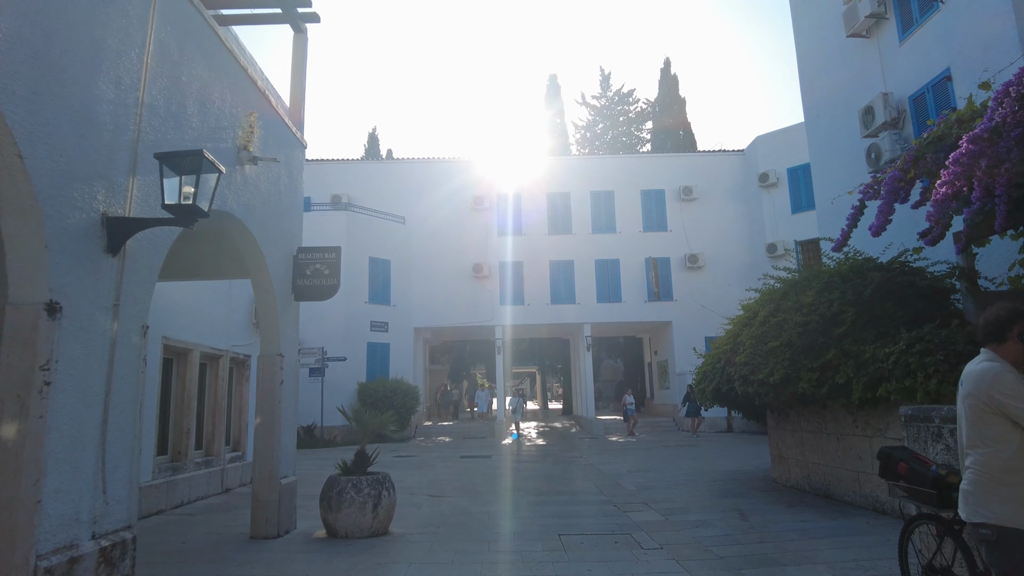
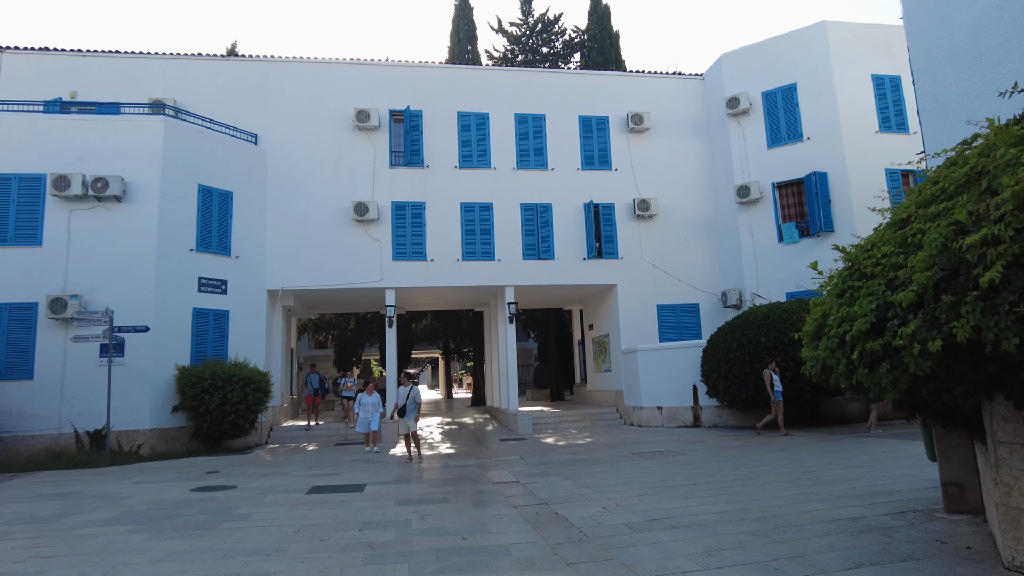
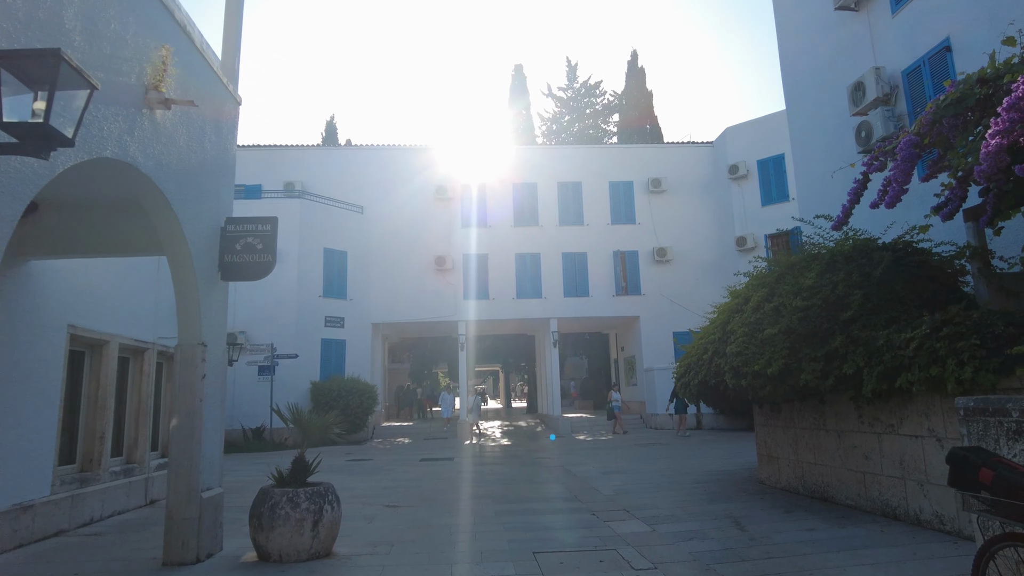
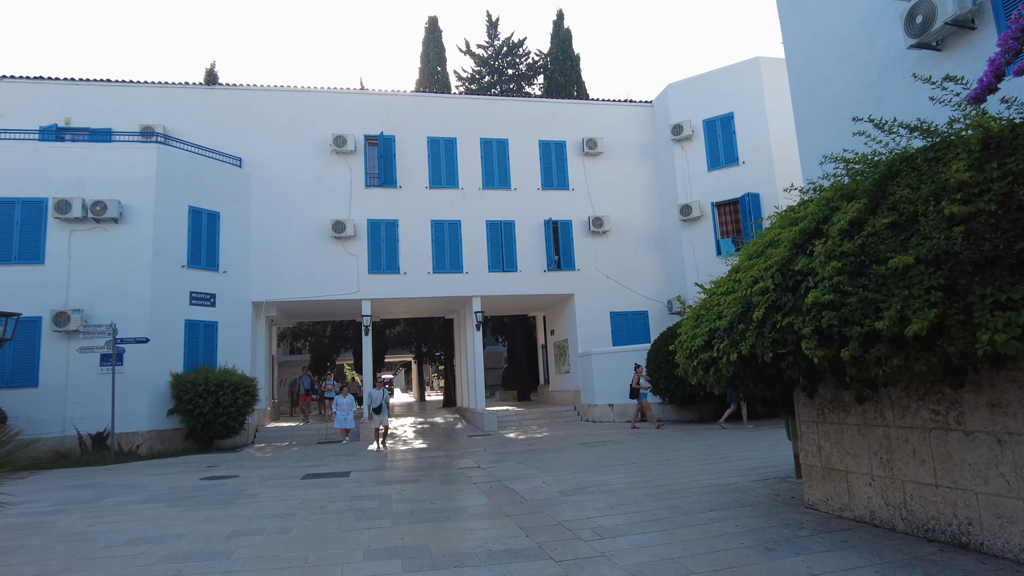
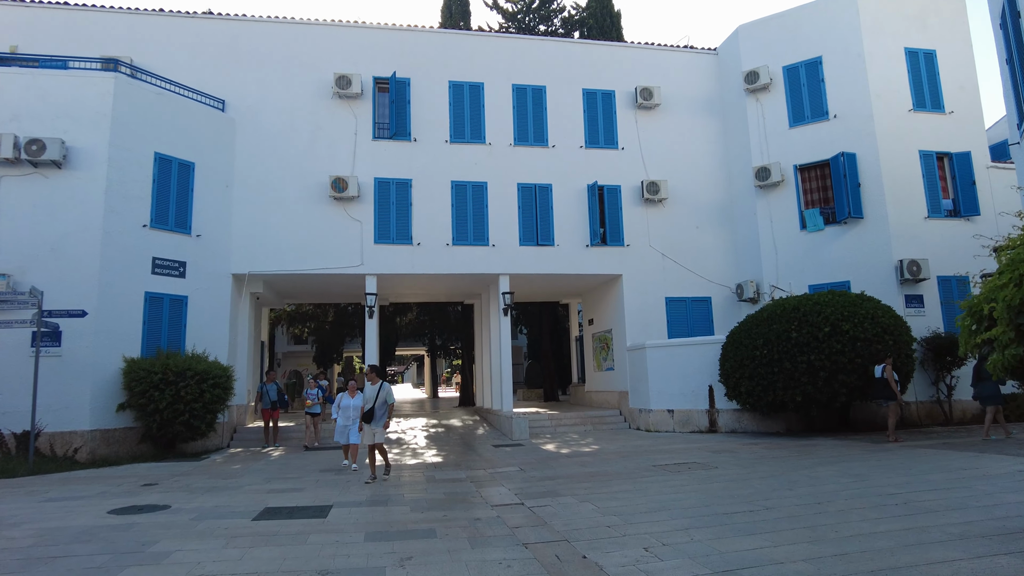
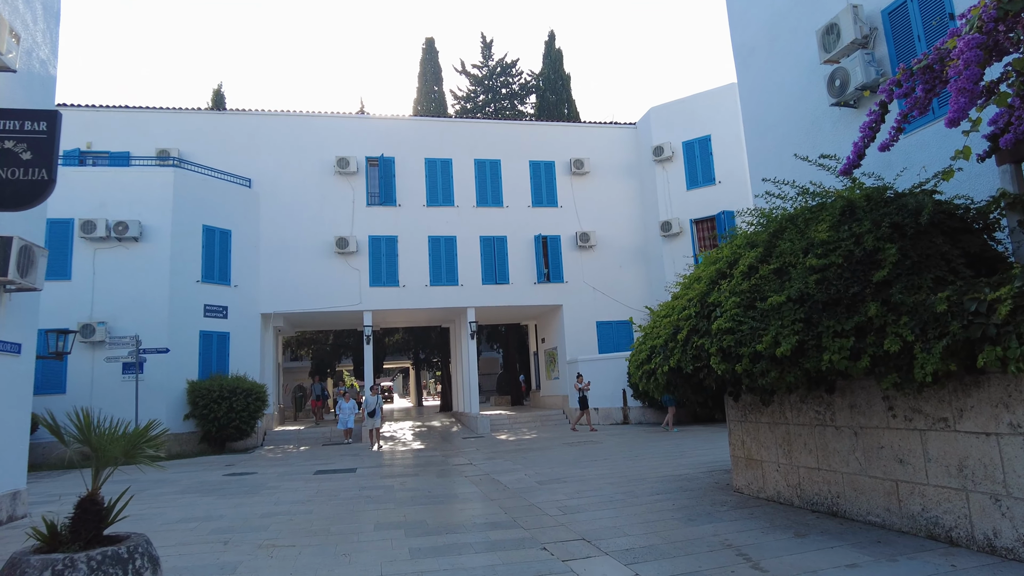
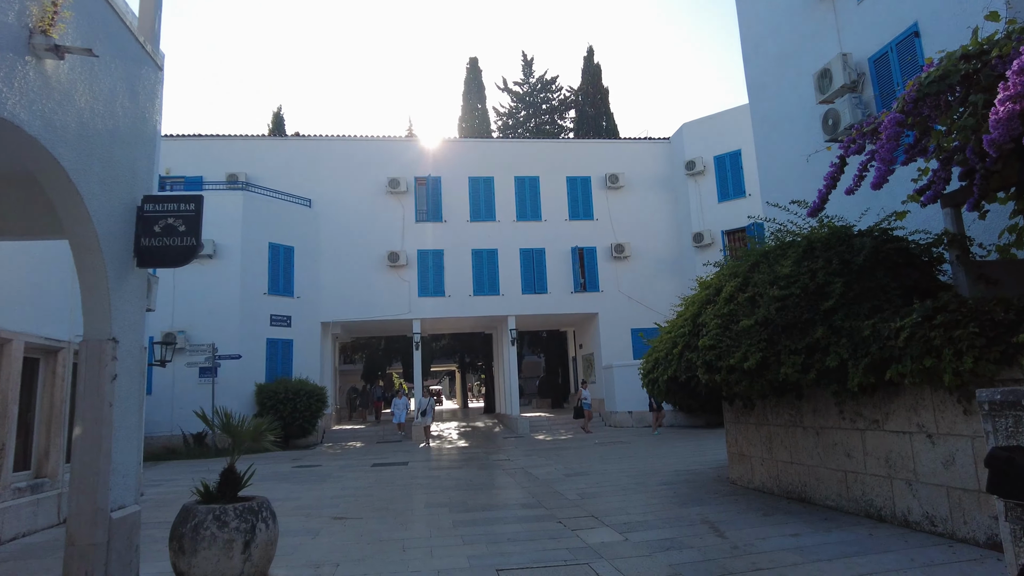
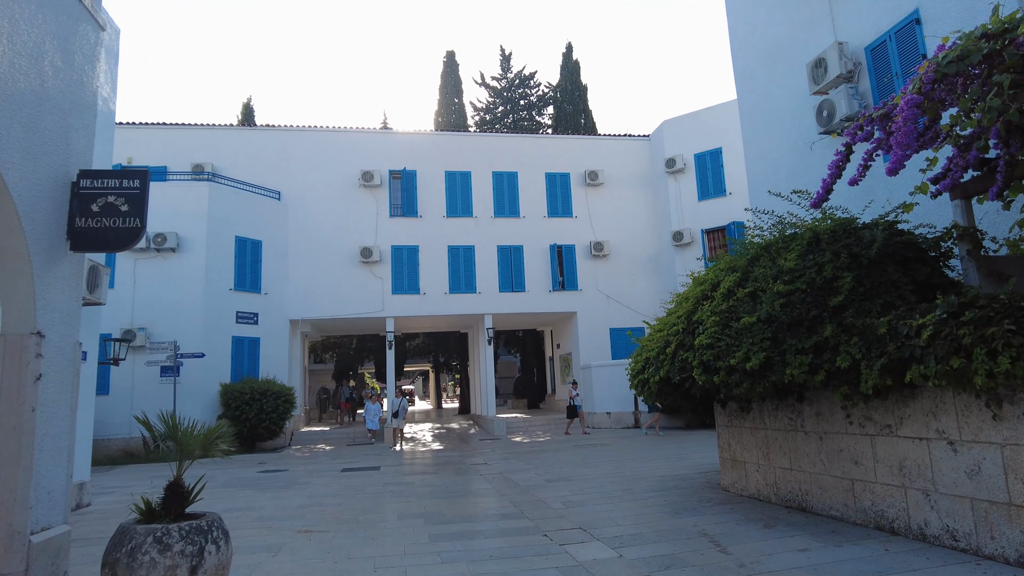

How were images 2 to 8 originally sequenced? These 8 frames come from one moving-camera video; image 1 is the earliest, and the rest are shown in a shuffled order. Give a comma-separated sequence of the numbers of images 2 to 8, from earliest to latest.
3, 7, 8, 6, 4, 2, 5
